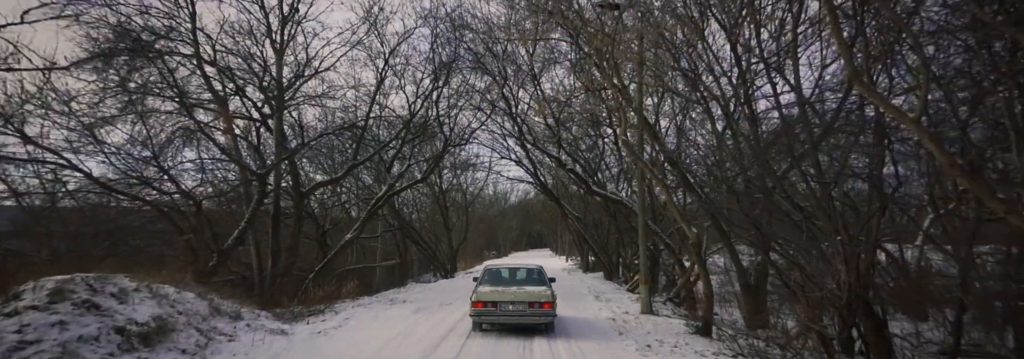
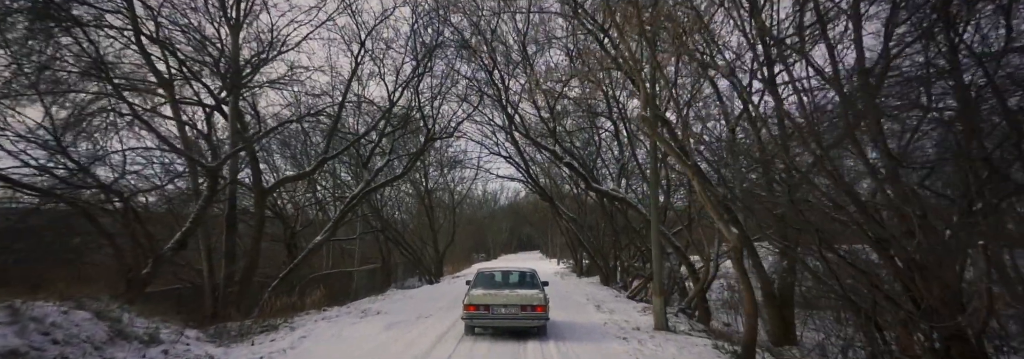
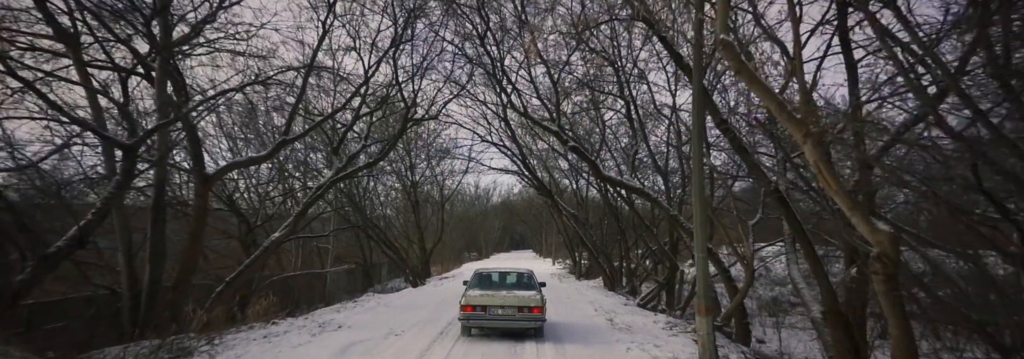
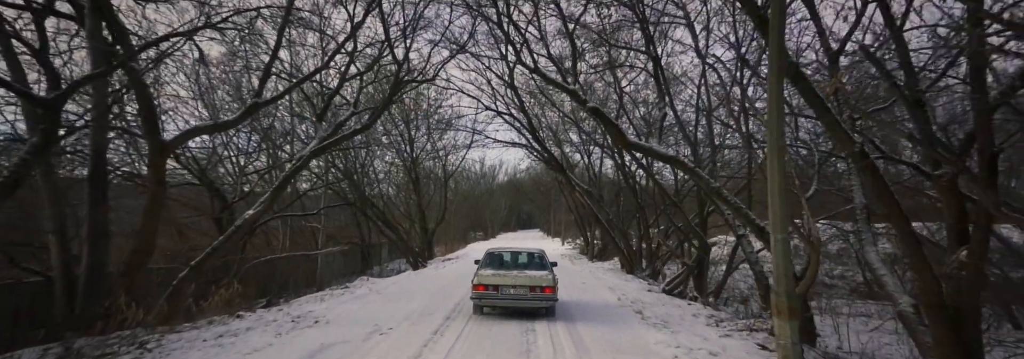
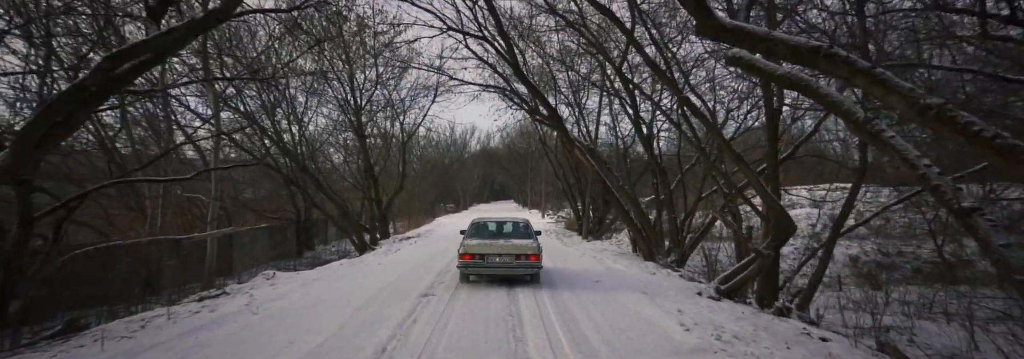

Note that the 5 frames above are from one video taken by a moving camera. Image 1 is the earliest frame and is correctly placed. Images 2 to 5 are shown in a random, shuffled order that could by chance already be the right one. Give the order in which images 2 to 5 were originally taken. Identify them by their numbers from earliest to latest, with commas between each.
2, 3, 4, 5
